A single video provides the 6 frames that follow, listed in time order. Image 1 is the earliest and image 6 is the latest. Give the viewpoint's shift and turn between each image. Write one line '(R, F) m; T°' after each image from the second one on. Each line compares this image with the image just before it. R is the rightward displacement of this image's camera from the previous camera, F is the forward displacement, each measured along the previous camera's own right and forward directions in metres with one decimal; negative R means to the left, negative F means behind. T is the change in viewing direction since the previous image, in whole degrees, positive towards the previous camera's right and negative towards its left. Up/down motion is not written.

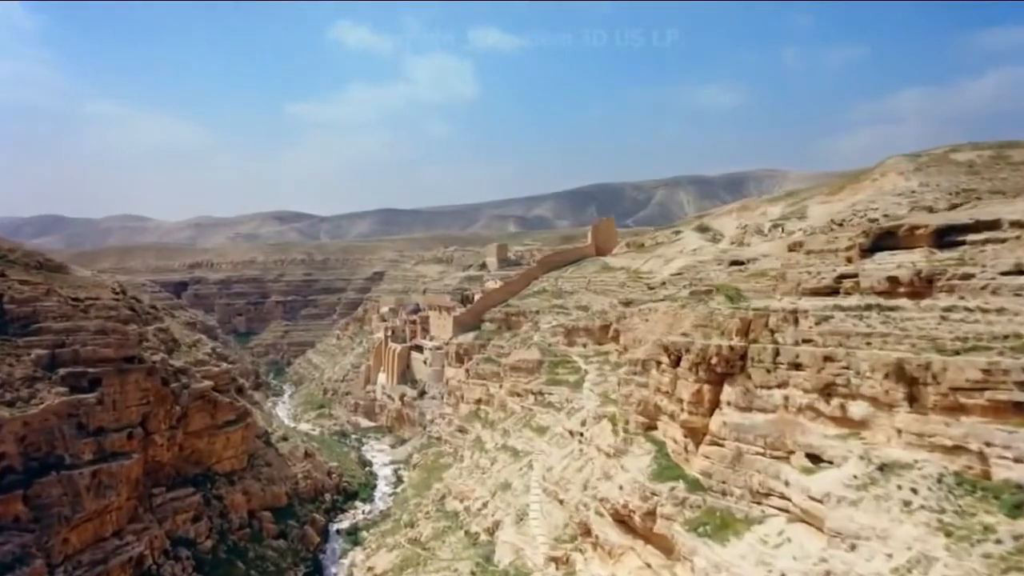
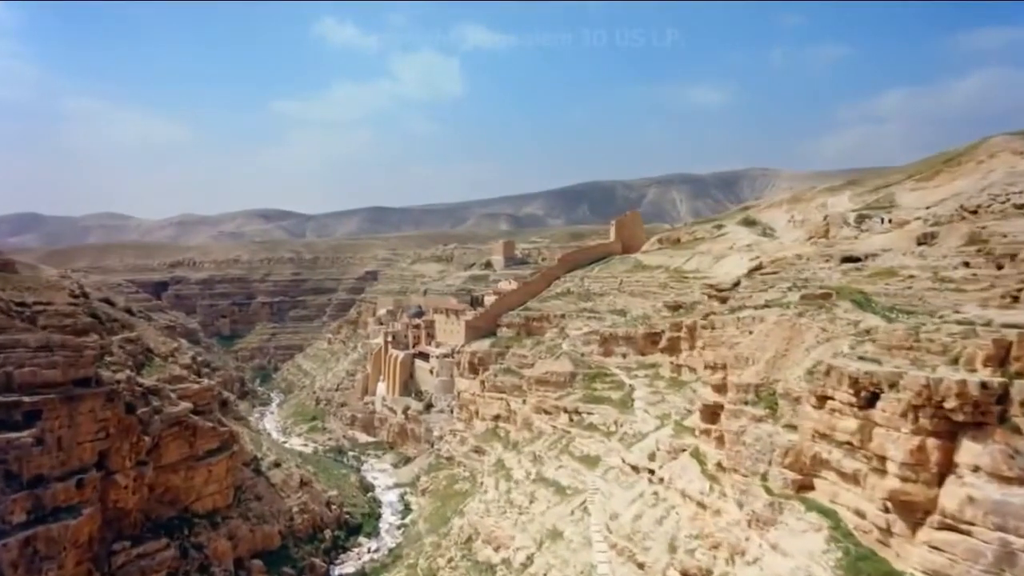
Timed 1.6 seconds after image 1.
(-1.9, +5.3) m; +1°
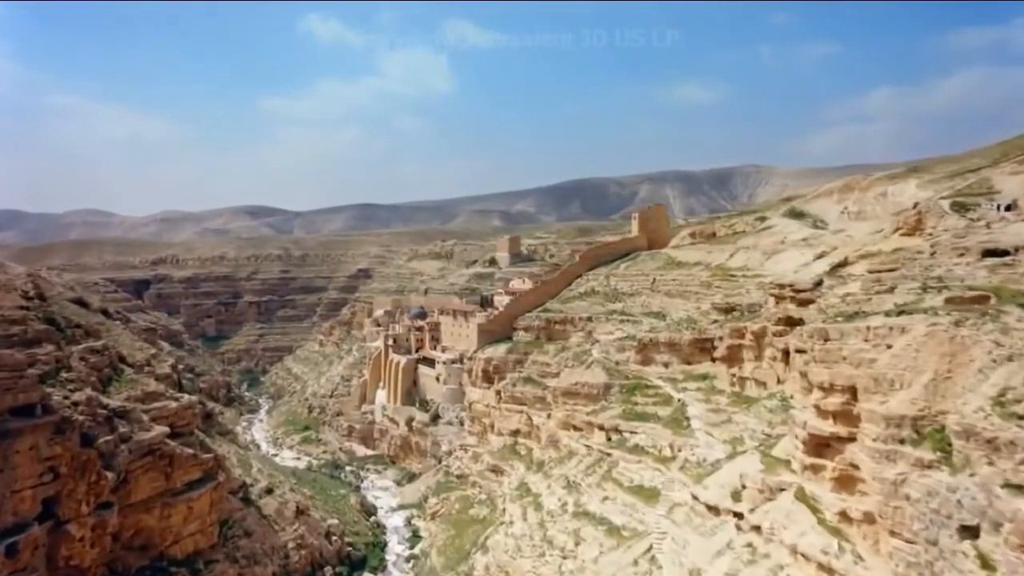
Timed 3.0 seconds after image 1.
(-1.5, +4.3) m; +1°
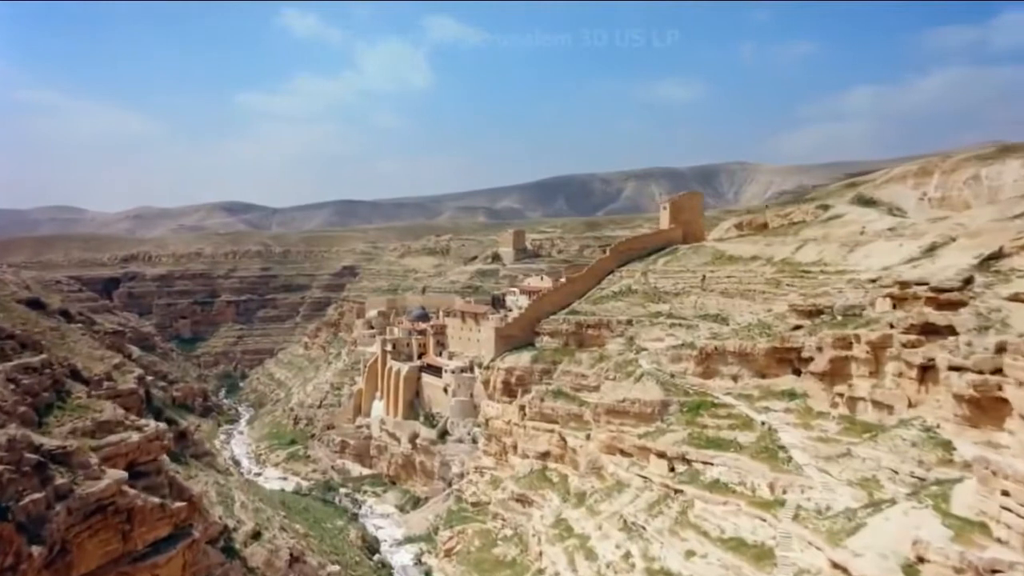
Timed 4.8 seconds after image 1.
(-1.9, +5.1) m; +2°
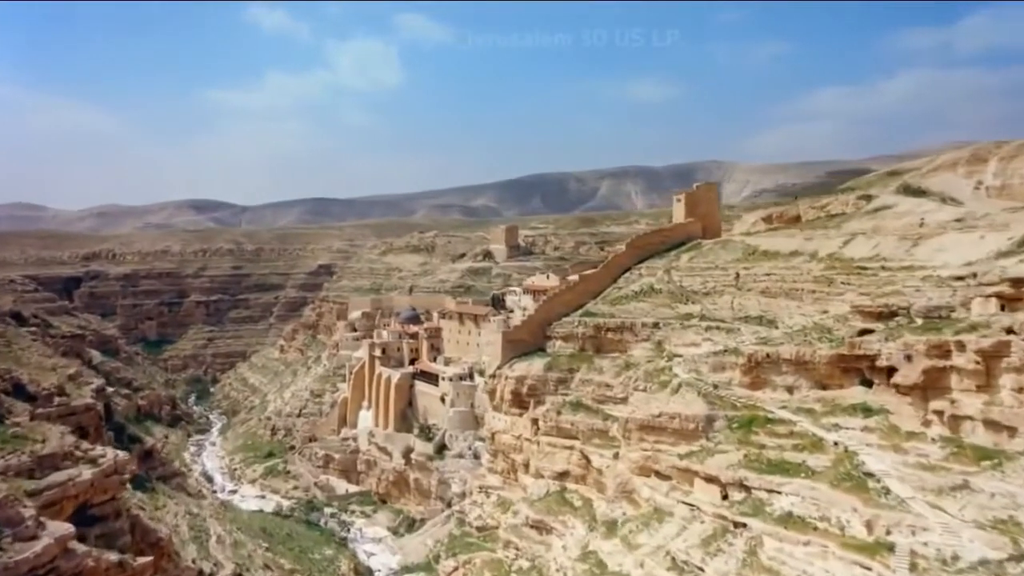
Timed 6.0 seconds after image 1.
(-1.5, +3.5) m; +2°
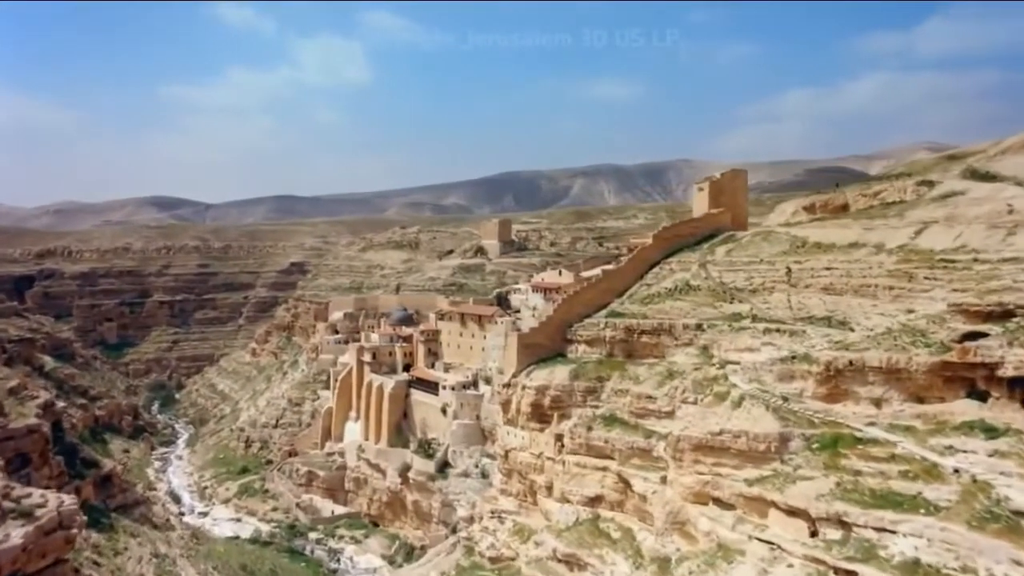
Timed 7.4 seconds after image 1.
(-1.7, +3.7) m; +2°
